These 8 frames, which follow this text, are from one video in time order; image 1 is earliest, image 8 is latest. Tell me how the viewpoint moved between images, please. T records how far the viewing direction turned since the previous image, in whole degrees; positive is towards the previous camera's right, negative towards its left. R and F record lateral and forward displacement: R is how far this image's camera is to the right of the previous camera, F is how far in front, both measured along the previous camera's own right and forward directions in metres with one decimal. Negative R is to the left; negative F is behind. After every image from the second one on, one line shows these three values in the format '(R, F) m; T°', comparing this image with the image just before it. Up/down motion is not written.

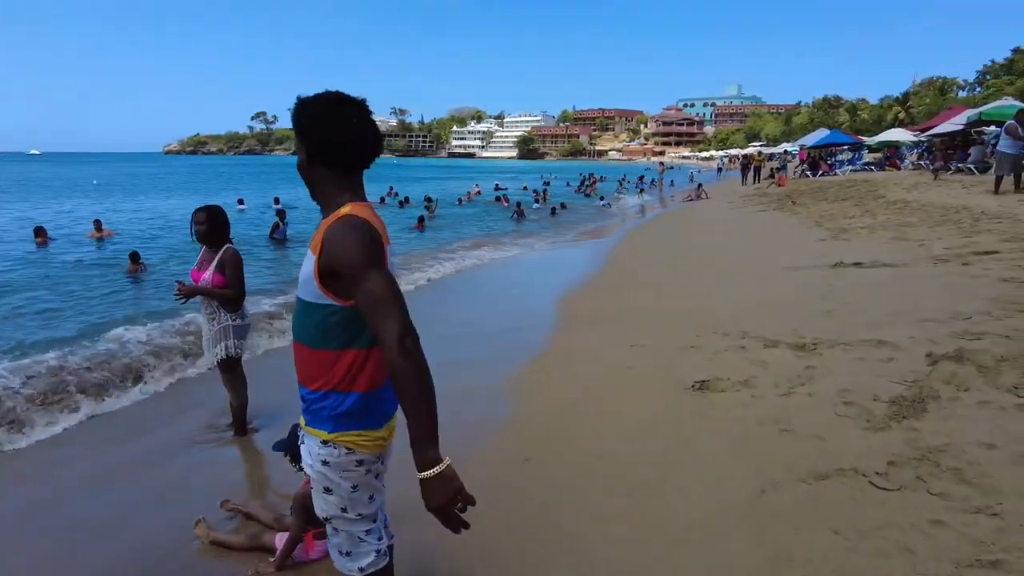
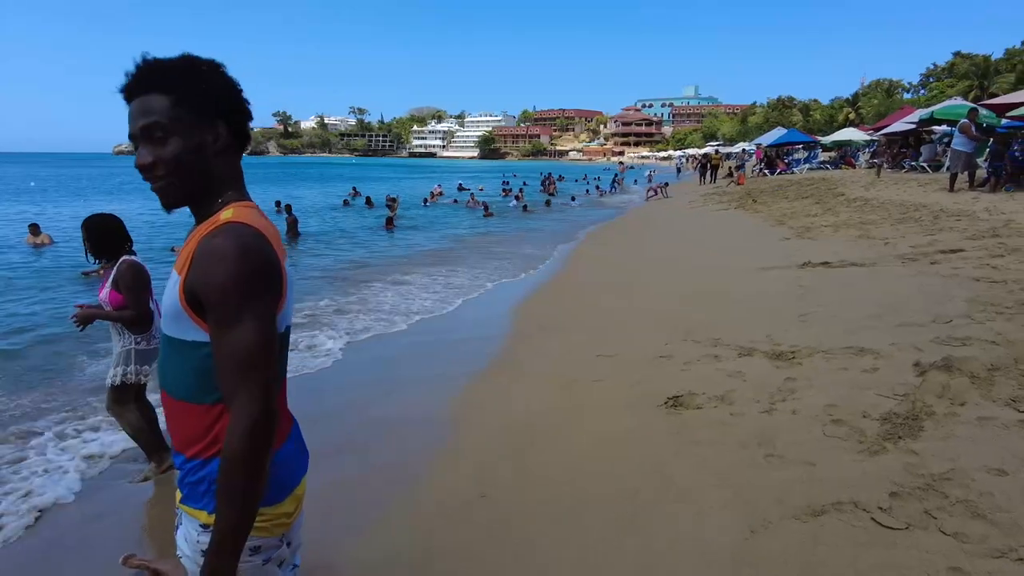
(+0.1, +0.5) m; +3°
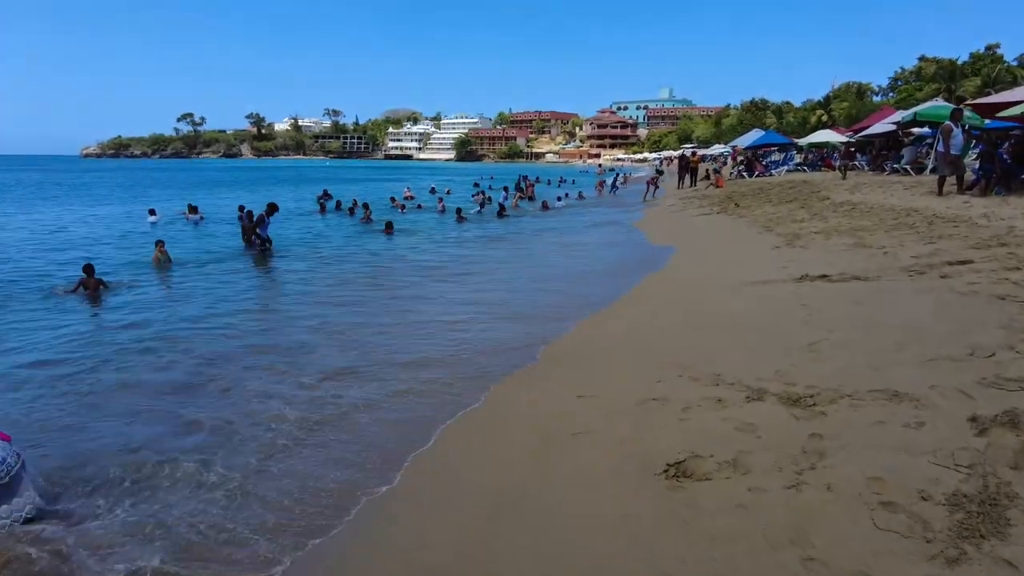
(+0.1, +0.9) m; +2°
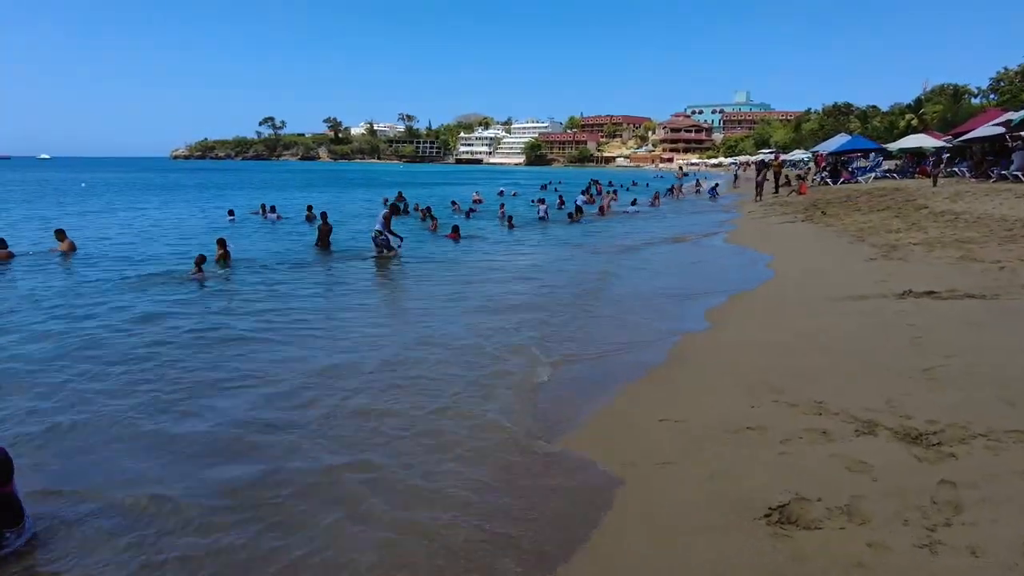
(-0.1, +0.3) m; -6°
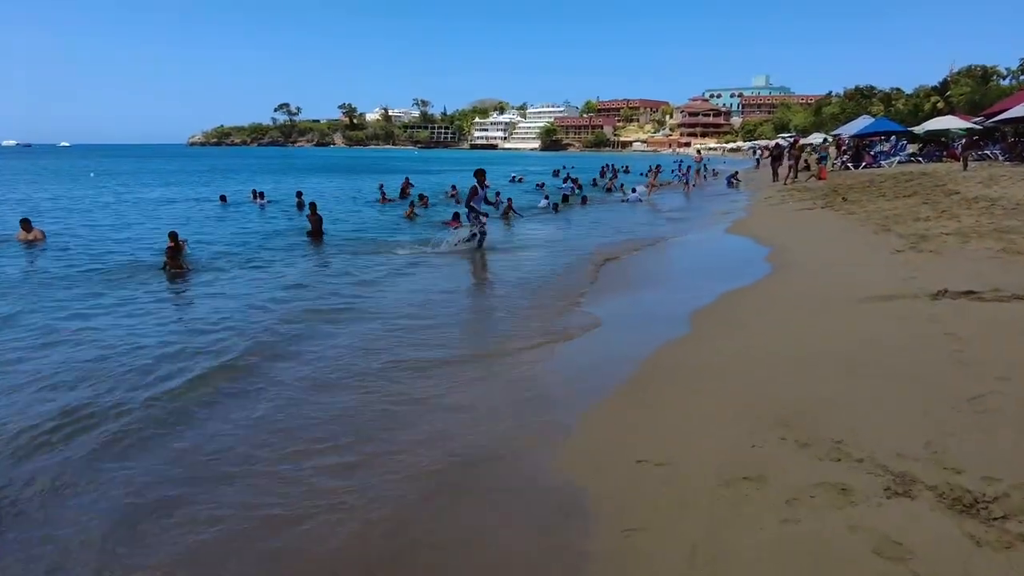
(+0.4, +1.0) m; -1°
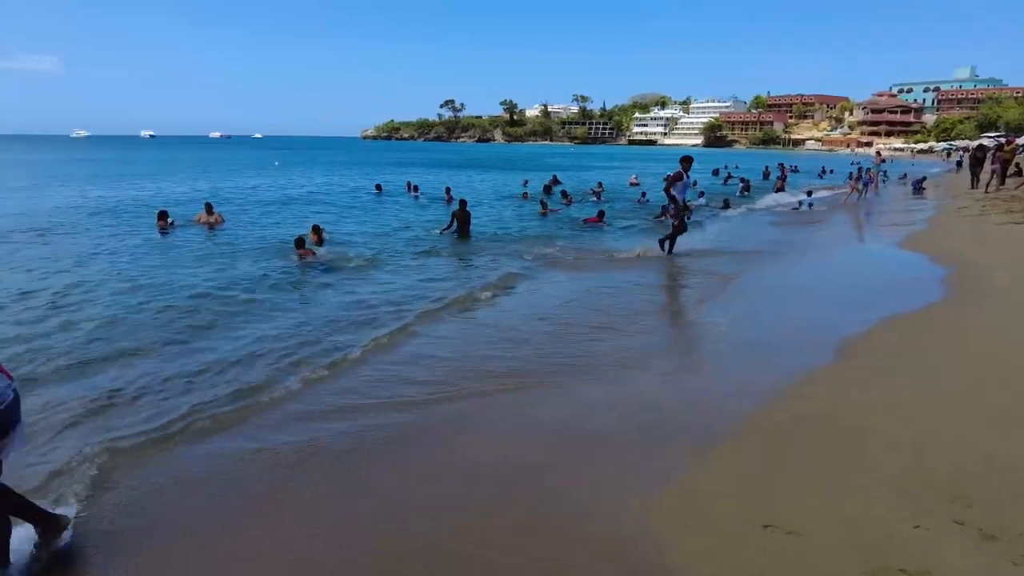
(+0.2, +0.4) m; -13°
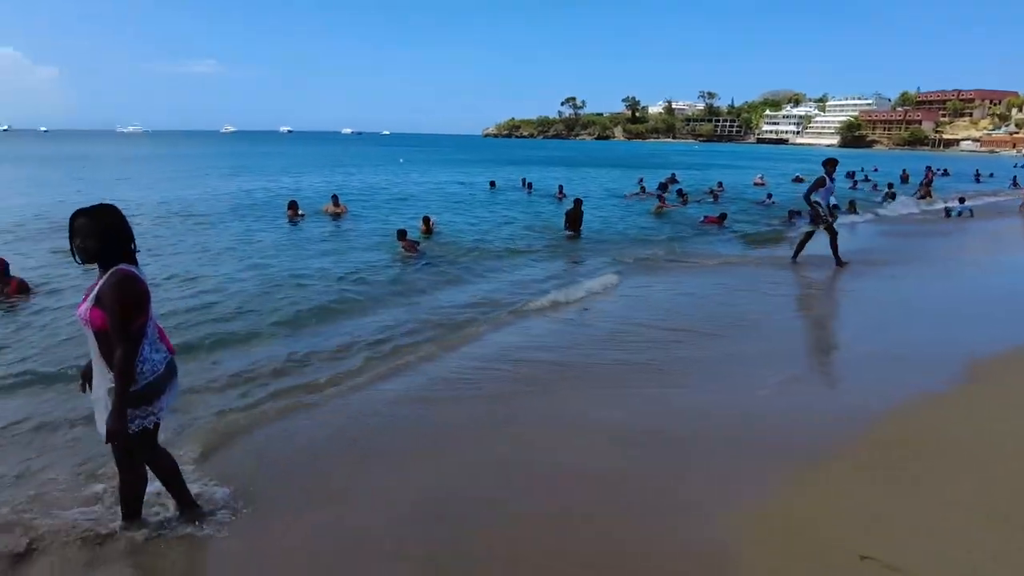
(+0.1, 0.0) m; -10°
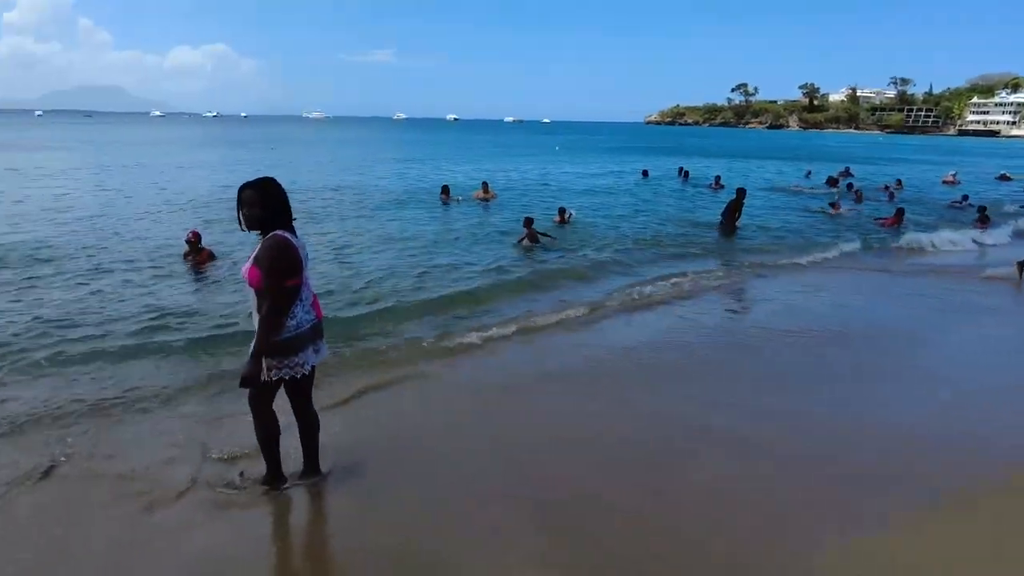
(+0.3, 0.0) m; -13°
